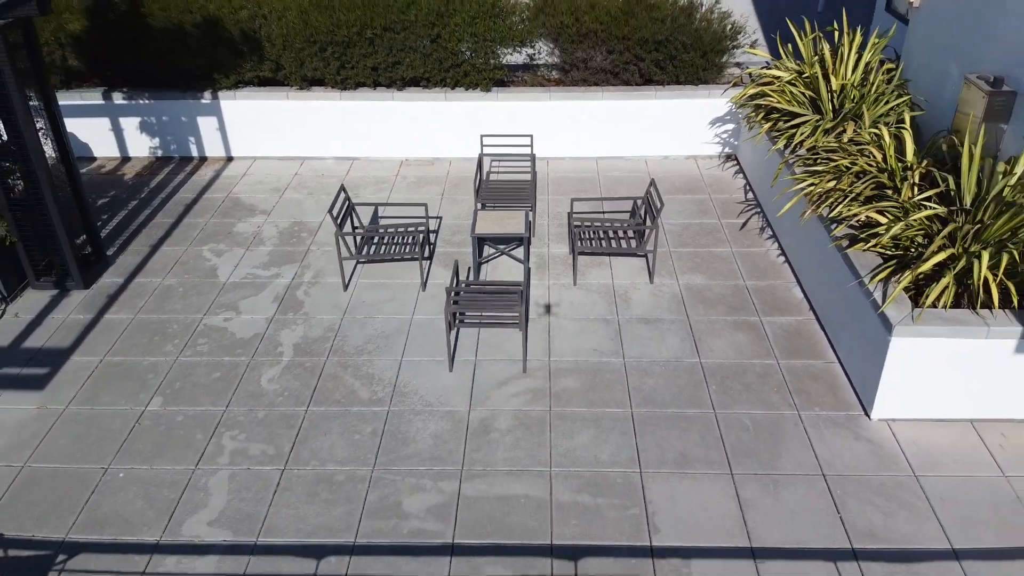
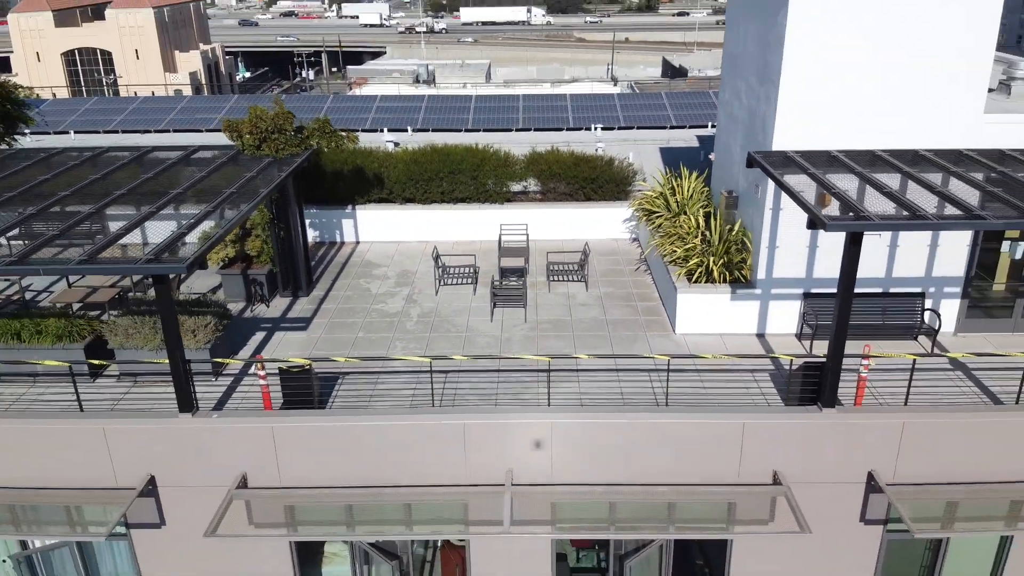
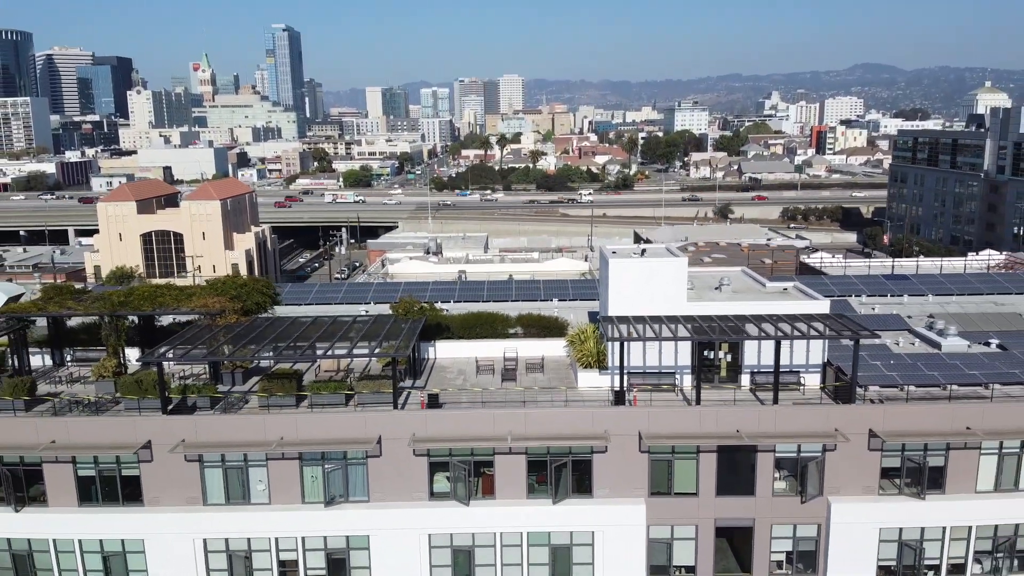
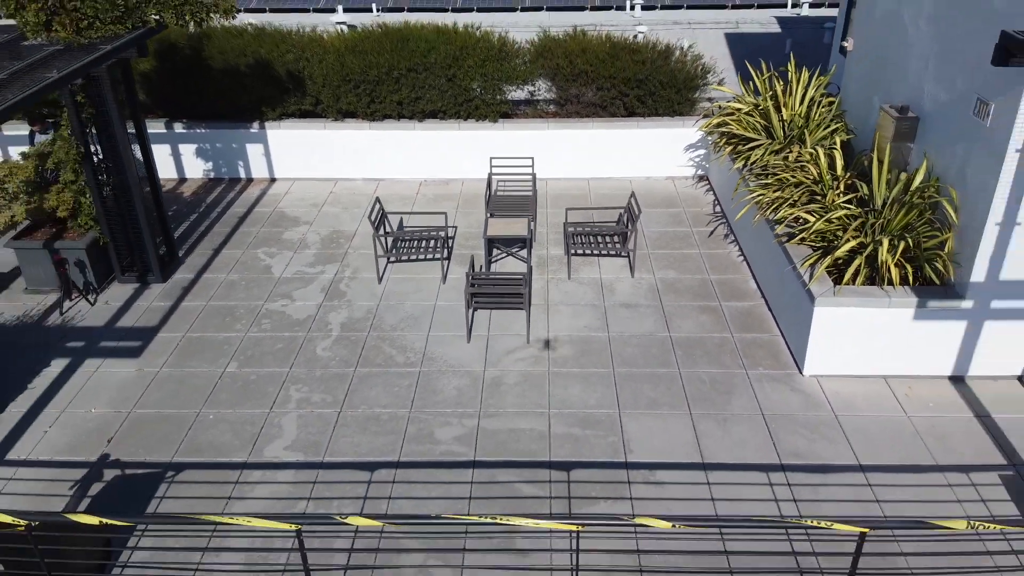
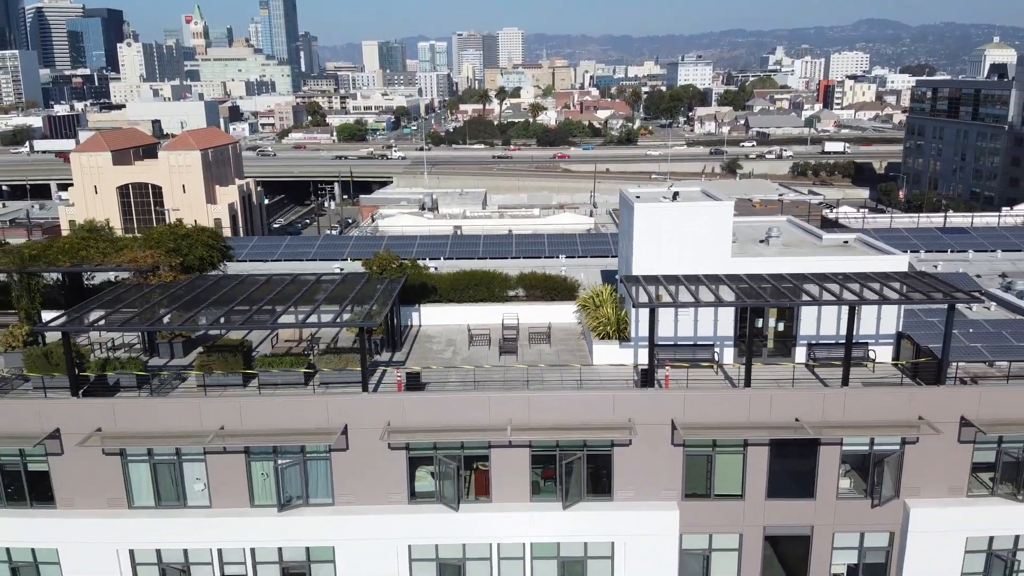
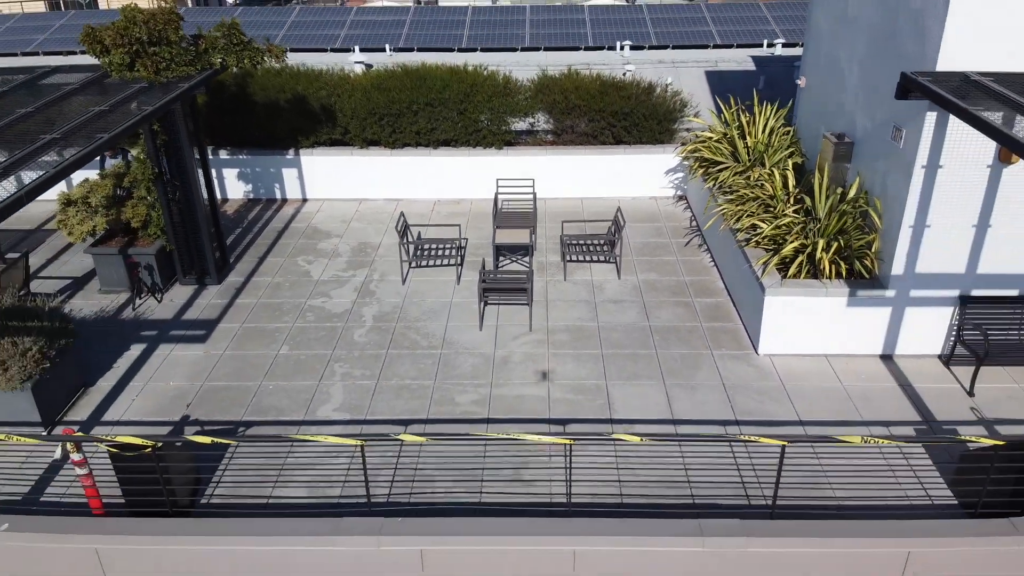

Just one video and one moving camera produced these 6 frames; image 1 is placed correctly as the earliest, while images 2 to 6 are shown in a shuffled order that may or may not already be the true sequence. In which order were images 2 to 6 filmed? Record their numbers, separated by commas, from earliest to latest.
4, 6, 2, 5, 3
